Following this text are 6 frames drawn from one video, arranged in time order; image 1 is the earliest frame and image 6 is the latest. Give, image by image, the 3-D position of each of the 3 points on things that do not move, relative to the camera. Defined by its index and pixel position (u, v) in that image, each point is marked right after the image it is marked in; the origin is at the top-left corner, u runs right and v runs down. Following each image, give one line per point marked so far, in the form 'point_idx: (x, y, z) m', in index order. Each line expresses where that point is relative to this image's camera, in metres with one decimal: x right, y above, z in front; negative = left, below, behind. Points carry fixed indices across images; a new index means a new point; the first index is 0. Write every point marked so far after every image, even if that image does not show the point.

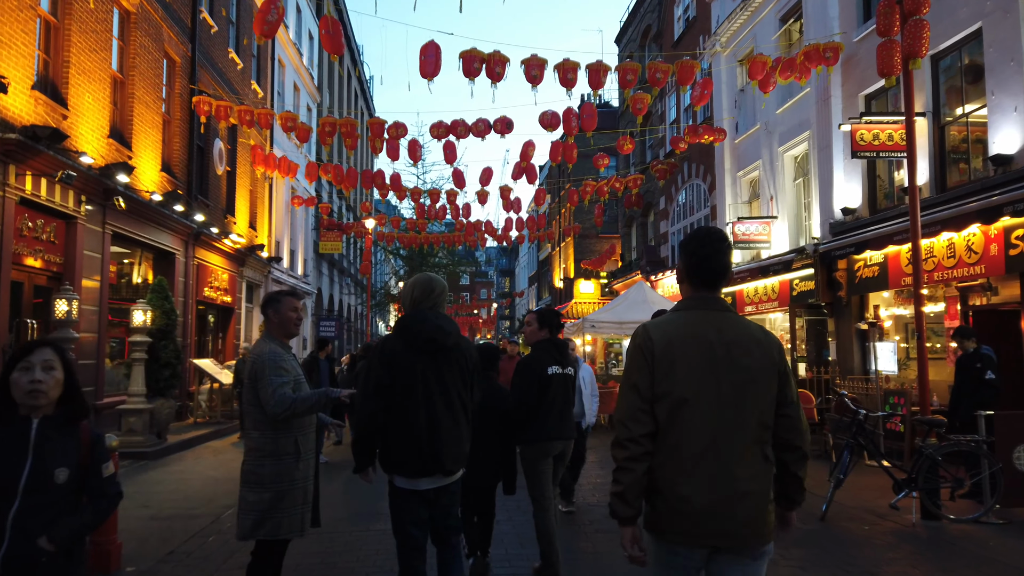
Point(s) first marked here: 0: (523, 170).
0: (+0.3, +3.0, +18.8) m
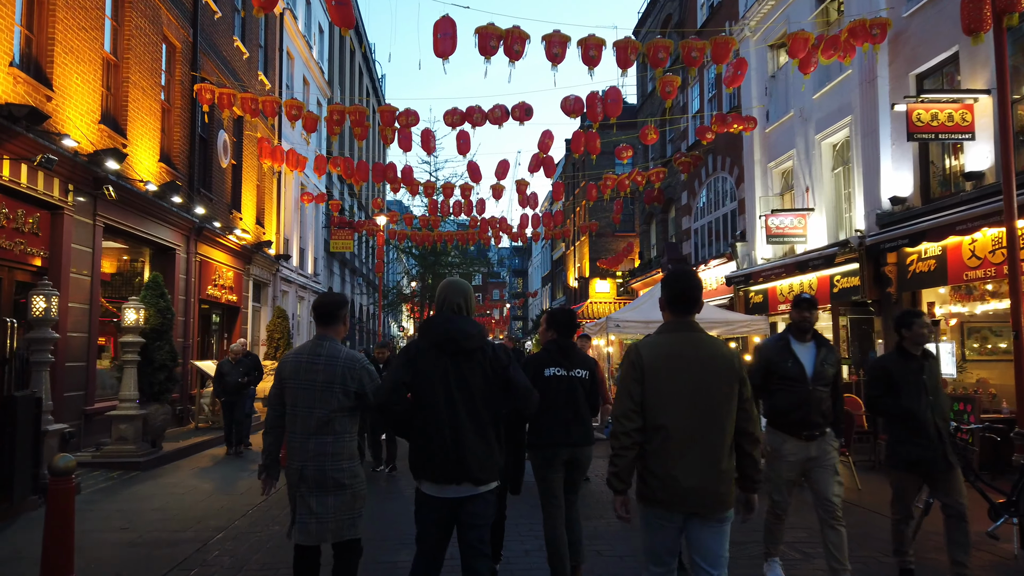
0: (+0.7, +3.0, +17.9) m
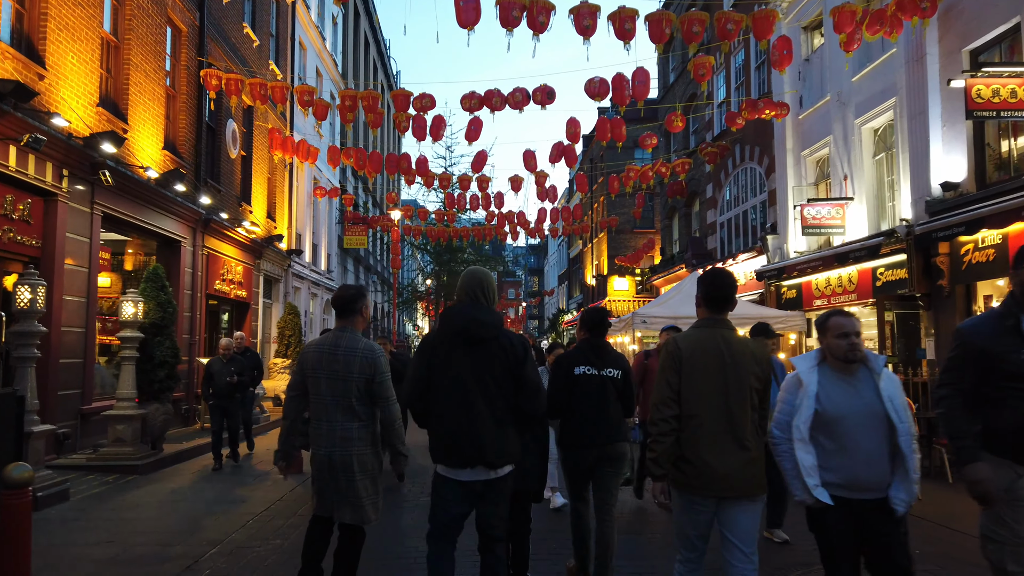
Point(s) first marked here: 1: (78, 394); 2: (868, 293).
0: (+1.2, +3.1, +17.1) m
1: (-5.8, -1.4, +10.0) m
2: (+6.3, -0.1, +13.1) m
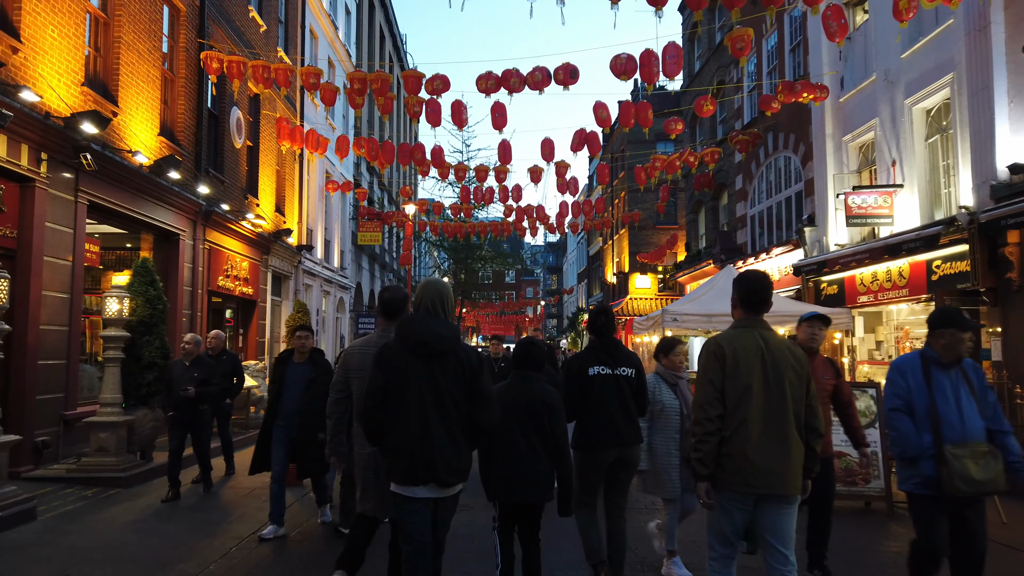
0: (+1.6, +3.2, +16.1) m
1: (-5.6, -1.4, +9.2) m
2: (+6.6, 0.0, +12.0) m
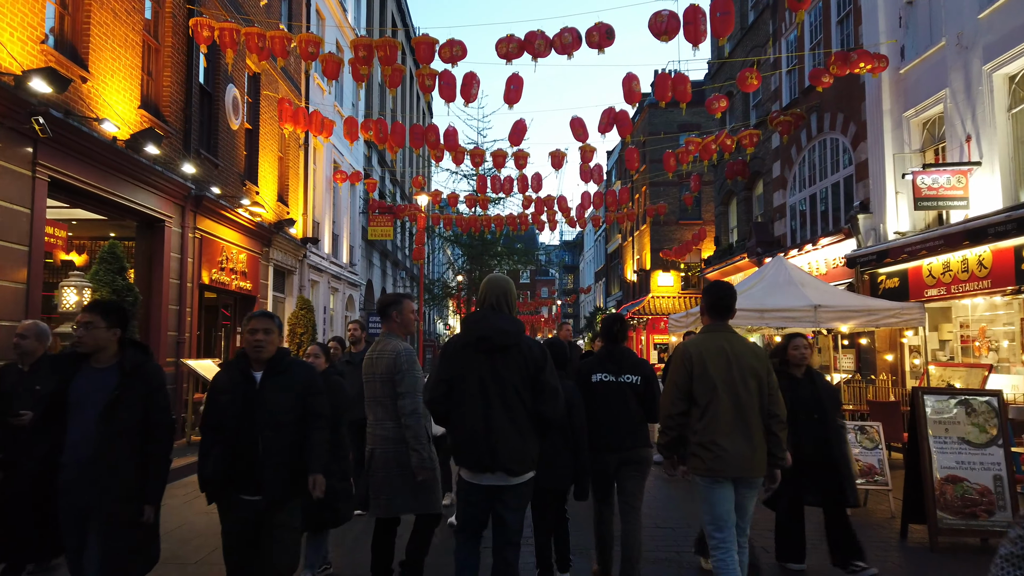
0: (+2.0, +3.3, +14.7) m
1: (-5.3, -1.2, +7.9) m
2: (+6.9, +0.1, +10.4) m
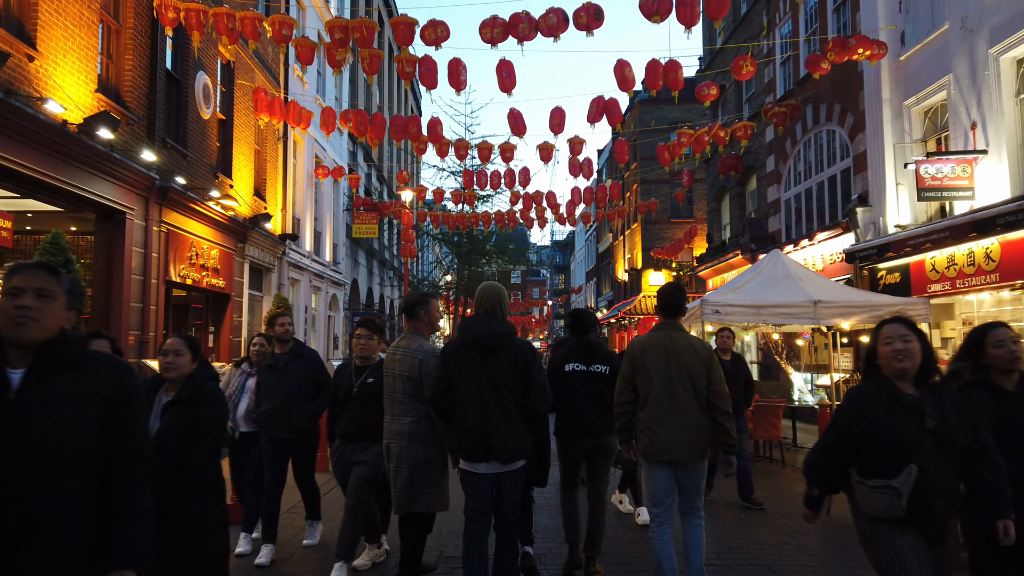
0: (+1.7, +3.4, +14.1) m
1: (-5.5, -1.2, +7.2) m
2: (+6.7, +0.2, +9.9) m
